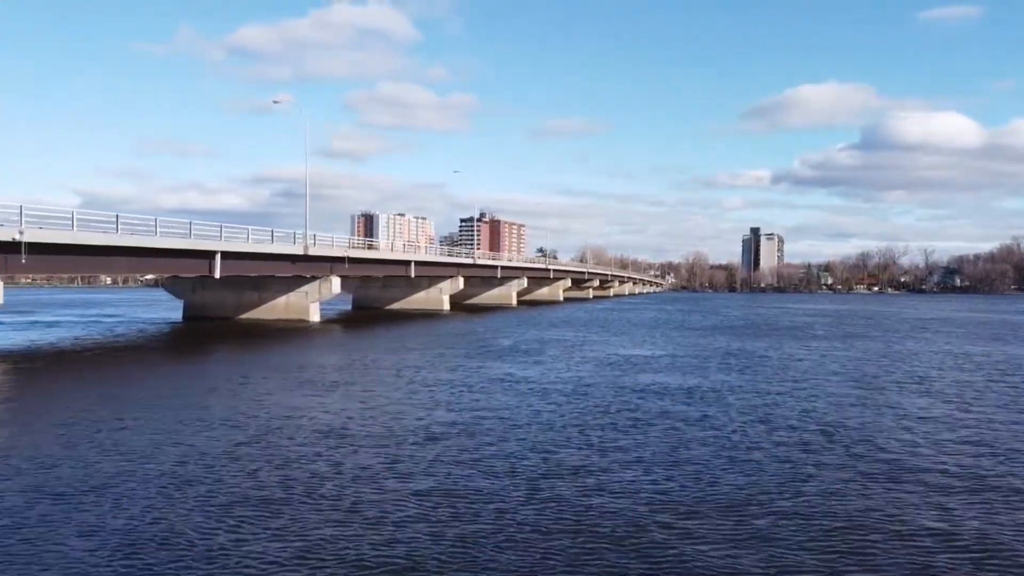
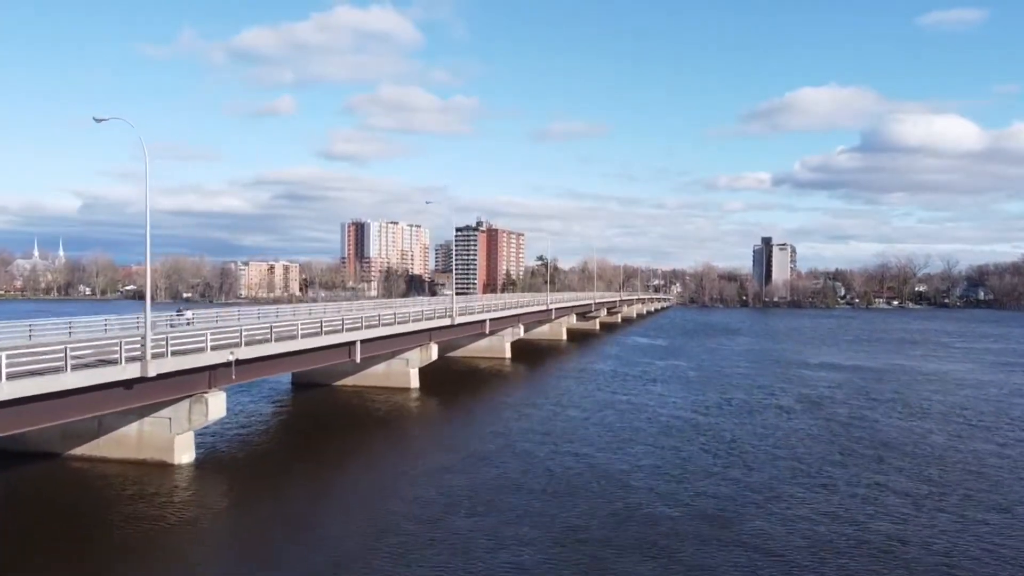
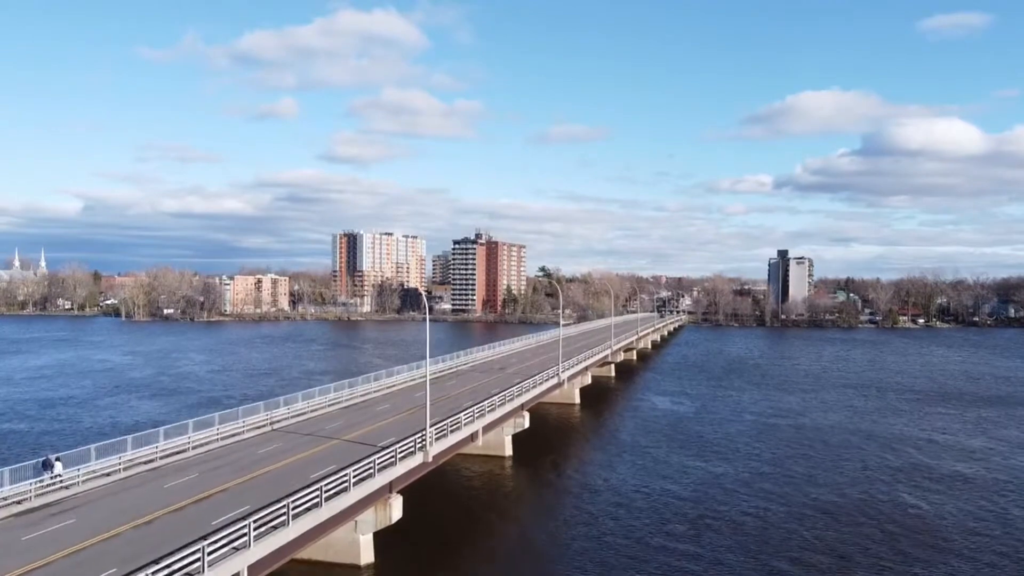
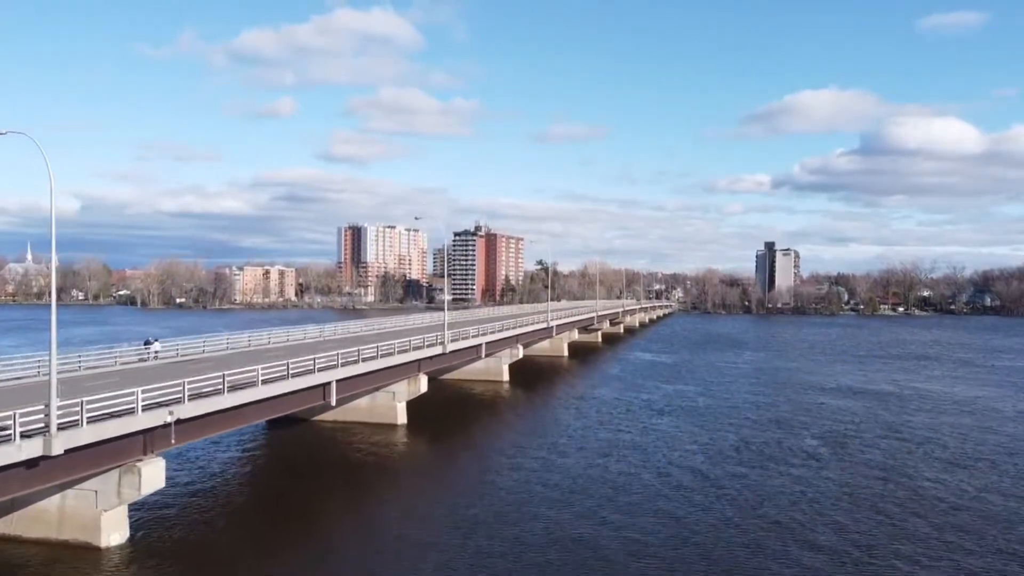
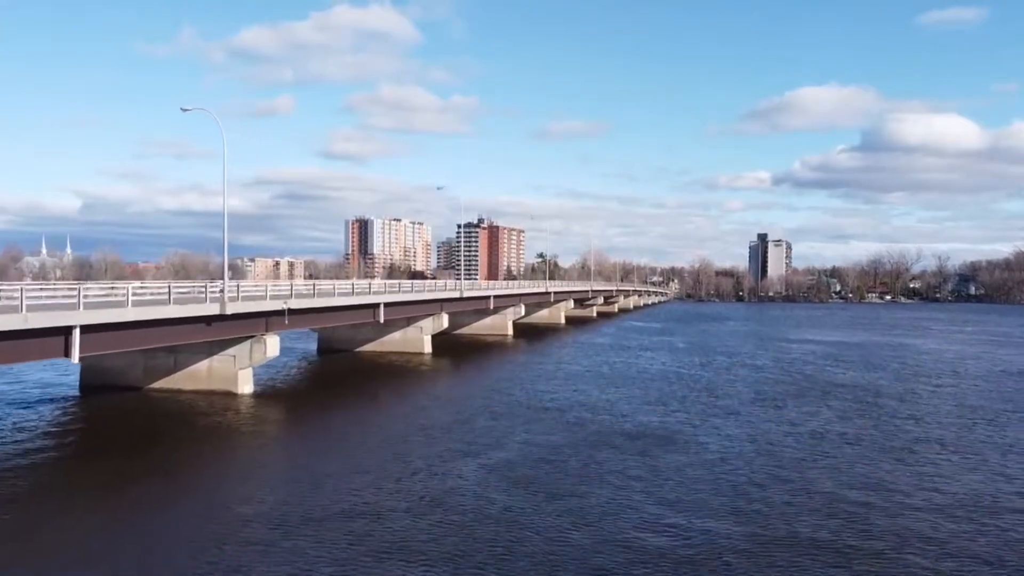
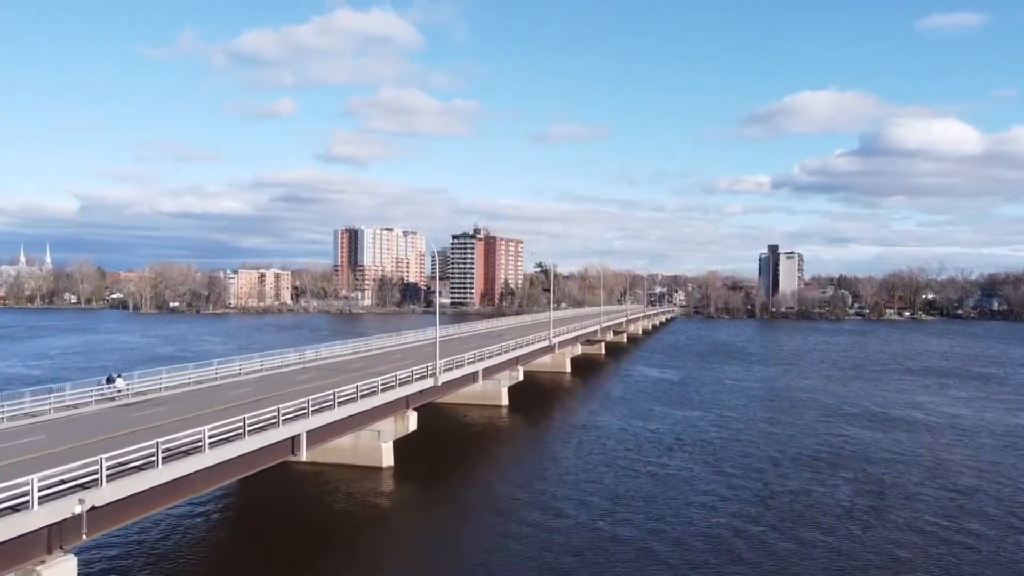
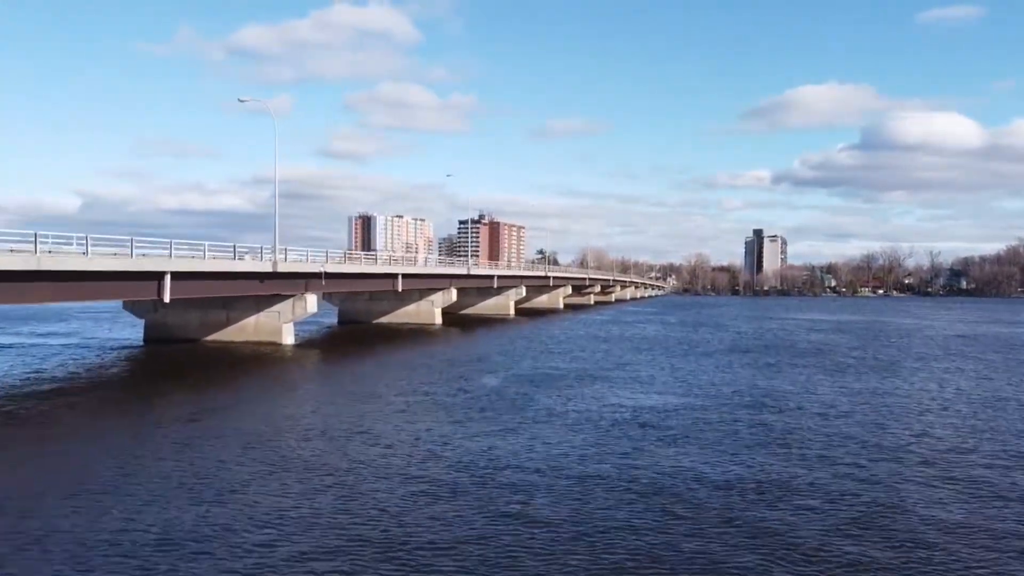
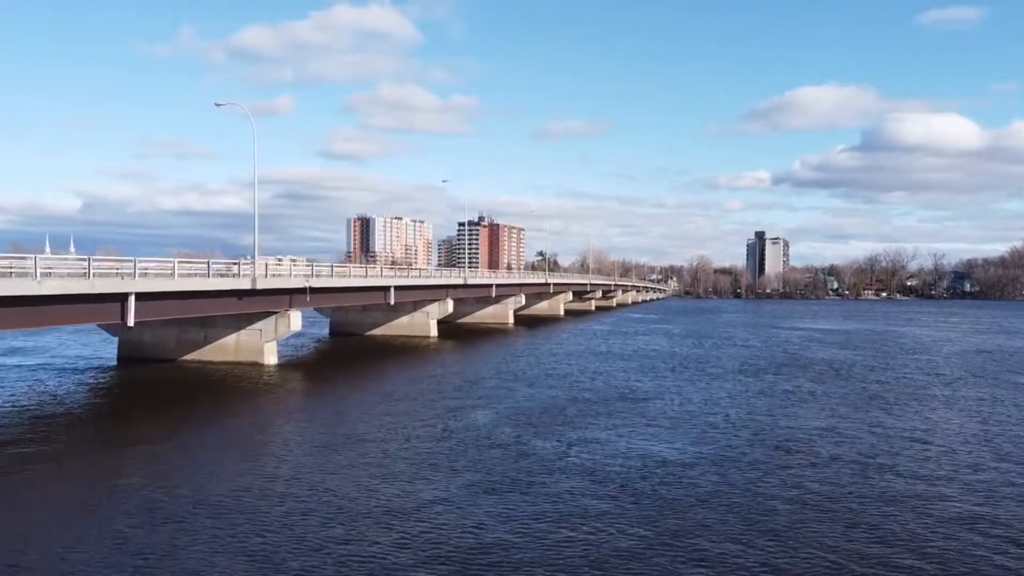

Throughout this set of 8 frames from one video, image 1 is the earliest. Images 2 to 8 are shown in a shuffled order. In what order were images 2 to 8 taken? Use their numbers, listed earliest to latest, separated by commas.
7, 8, 5, 2, 4, 6, 3
